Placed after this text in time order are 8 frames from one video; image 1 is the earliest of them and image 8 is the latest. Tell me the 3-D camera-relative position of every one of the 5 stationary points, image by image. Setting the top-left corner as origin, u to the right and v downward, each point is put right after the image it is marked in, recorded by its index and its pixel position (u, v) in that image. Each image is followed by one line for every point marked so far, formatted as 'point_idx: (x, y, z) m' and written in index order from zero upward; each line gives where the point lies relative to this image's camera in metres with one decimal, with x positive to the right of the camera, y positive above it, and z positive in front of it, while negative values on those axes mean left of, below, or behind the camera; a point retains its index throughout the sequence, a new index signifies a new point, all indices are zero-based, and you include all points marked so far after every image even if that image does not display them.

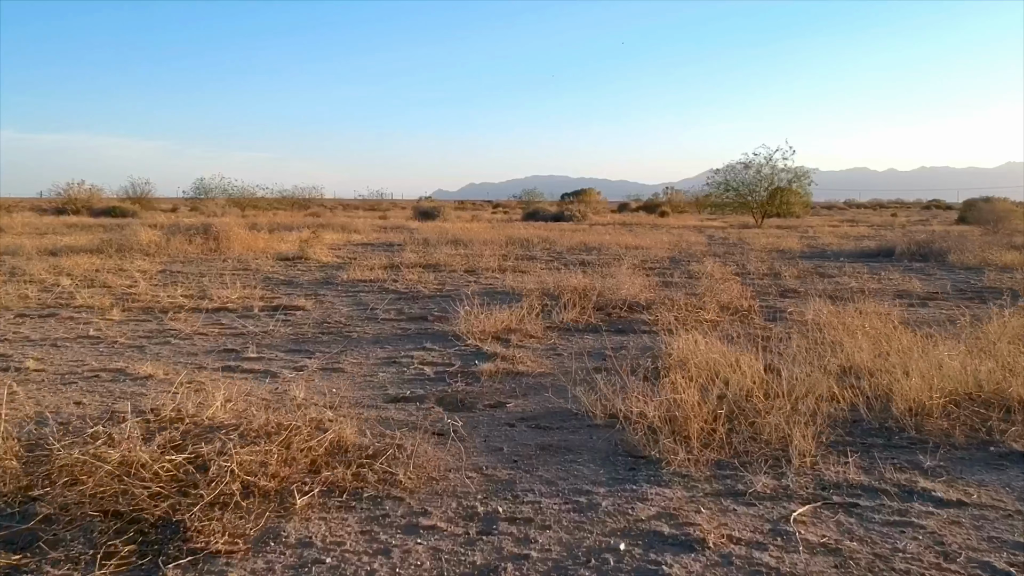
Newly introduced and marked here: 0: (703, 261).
0: (+2.7, +0.4, +13.5) m
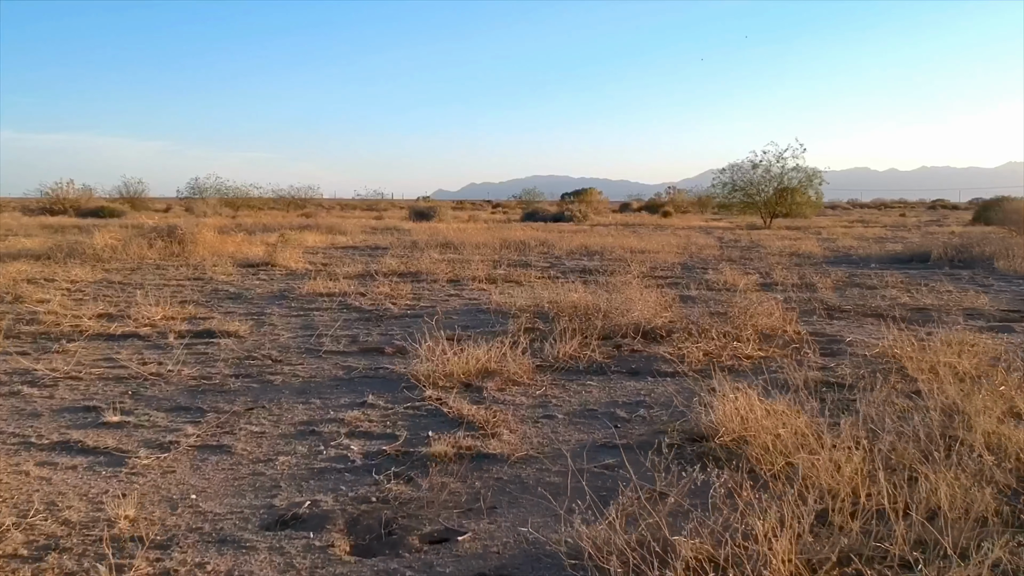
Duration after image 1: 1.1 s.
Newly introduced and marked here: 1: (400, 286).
0: (+2.6, +0.3, +11.9) m
1: (-1.1, 0.0, +9.1) m
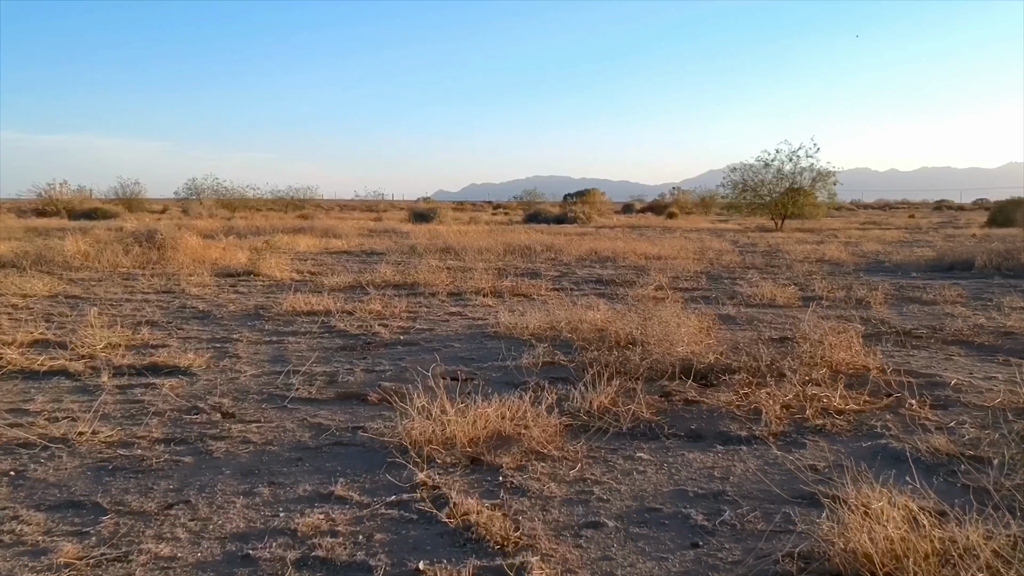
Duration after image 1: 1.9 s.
0: (+2.7, +0.1, +10.8) m
1: (-1.0, -0.1, +8.0) m
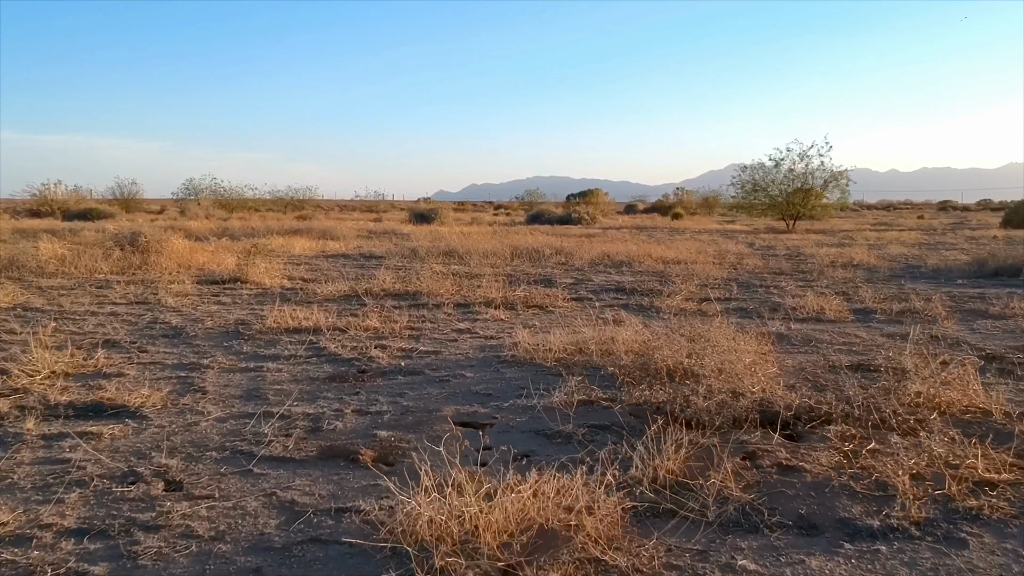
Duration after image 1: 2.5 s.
0: (+2.8, 0.0, +9.8) m
1: (-0.9, -0.2, +7.0) m
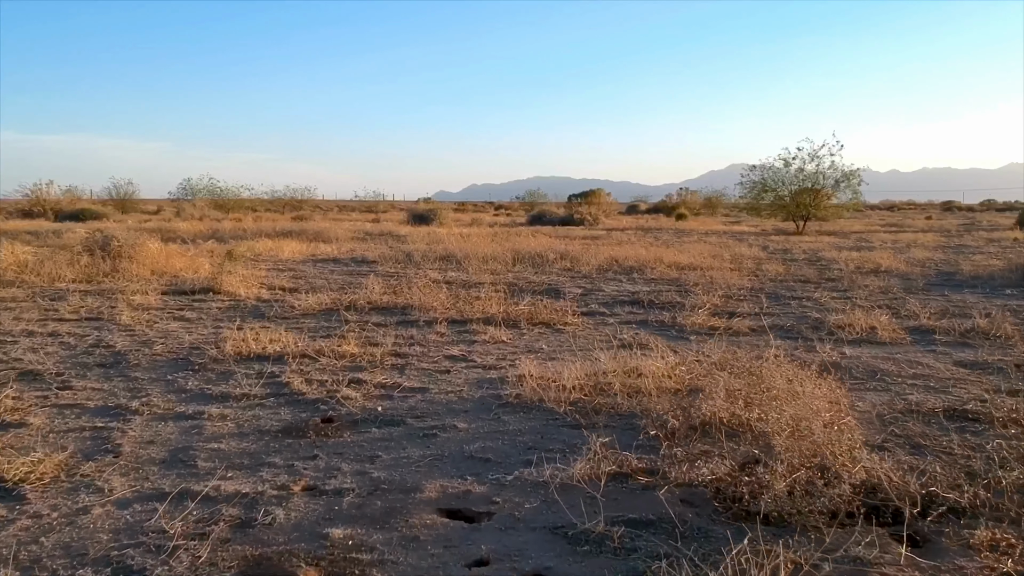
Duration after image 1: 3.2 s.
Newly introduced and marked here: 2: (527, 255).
0: (+2.8, -0.1, +8.8) m
1: (-0.9, -0.3, +6.0) m
2: (+0.2, +0.5, +14.6) m
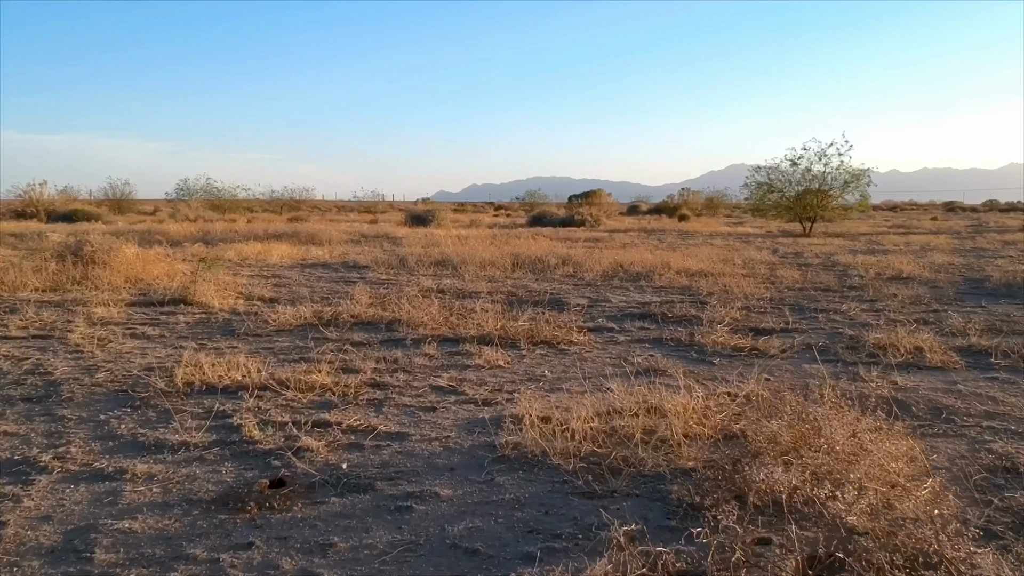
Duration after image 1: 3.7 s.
0: (+2.8, -0.2, +8.0) m
1: (-0.9, -0.4, +5.2) m
2: (+0.2, +0.4, +13.9) m
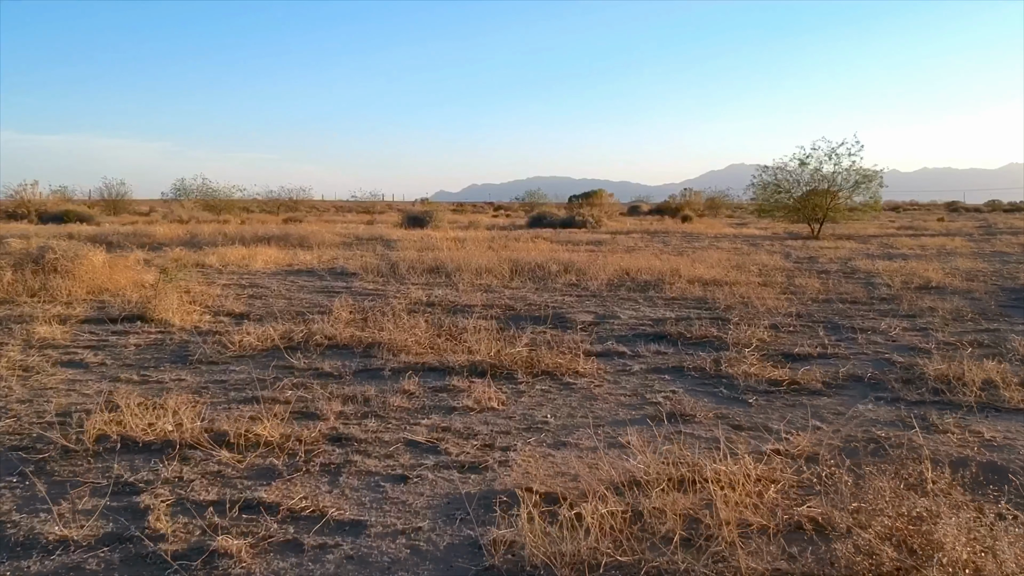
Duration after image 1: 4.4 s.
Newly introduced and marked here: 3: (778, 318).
0: (+2.8, -0.3, +7.1) m
1: (-0.9, -0.6, +4.3) m
2: (+0.2, +0.3, +12.9) m
3: (+2.2, -0.2, +7.8) m
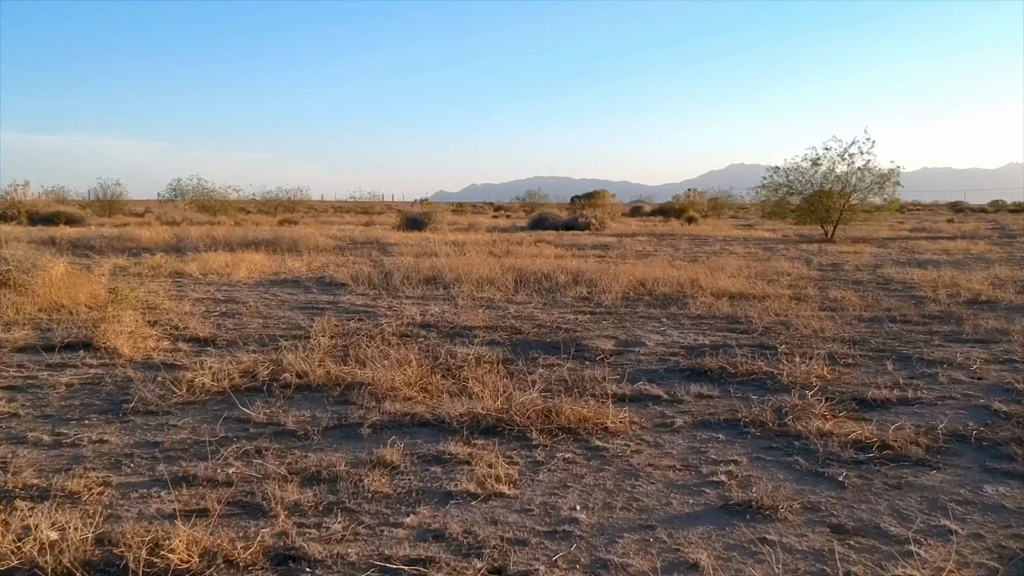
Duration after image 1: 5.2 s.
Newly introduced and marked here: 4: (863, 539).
0: (+2.9, -0.5, +6.0) m
1: (-0.8, -0.7, +3.2) m
2: (+0.2, +0.1, +11.8) m
3: (+2.2, -0.4, +6.6) m
4: (+1.1, -0.7, +2.9) m
